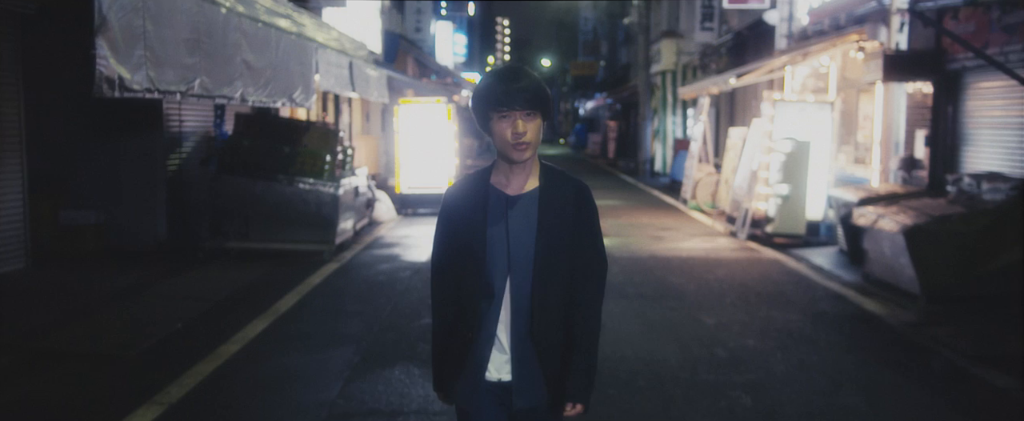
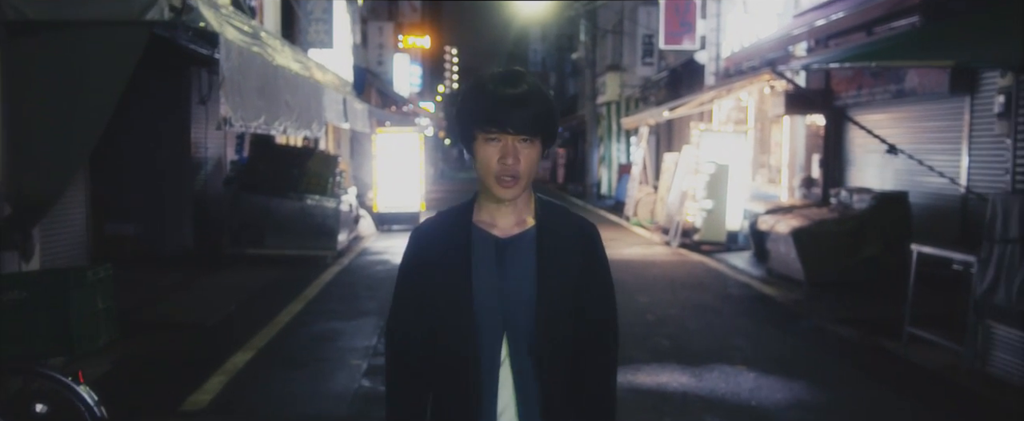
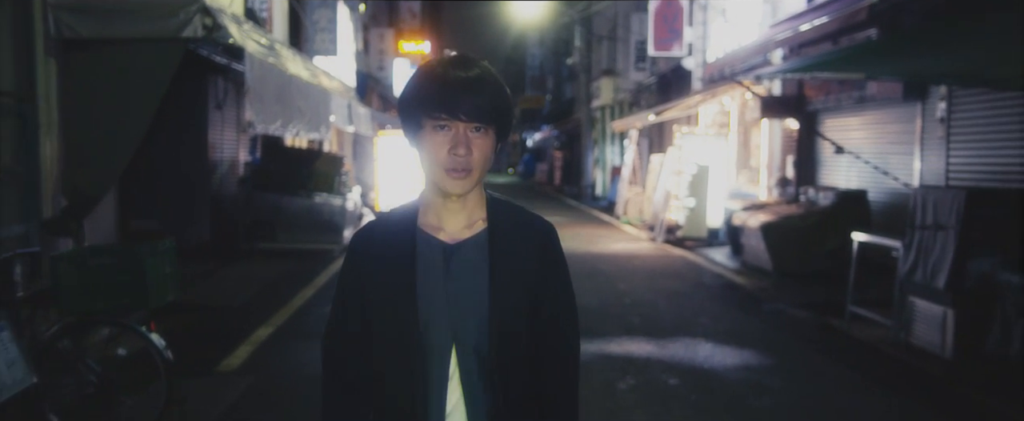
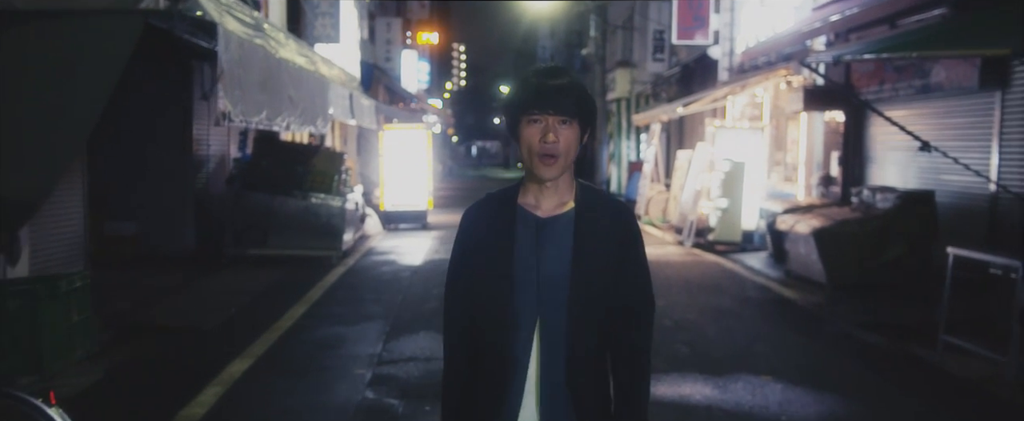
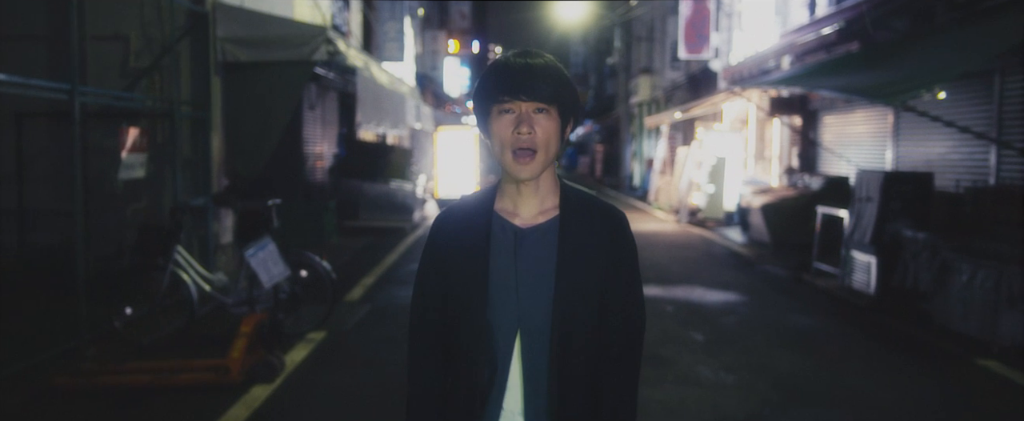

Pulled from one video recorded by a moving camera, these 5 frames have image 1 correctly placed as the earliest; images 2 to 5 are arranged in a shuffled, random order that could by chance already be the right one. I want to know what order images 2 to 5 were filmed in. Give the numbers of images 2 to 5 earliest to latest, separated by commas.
4, 2, 3, 5
